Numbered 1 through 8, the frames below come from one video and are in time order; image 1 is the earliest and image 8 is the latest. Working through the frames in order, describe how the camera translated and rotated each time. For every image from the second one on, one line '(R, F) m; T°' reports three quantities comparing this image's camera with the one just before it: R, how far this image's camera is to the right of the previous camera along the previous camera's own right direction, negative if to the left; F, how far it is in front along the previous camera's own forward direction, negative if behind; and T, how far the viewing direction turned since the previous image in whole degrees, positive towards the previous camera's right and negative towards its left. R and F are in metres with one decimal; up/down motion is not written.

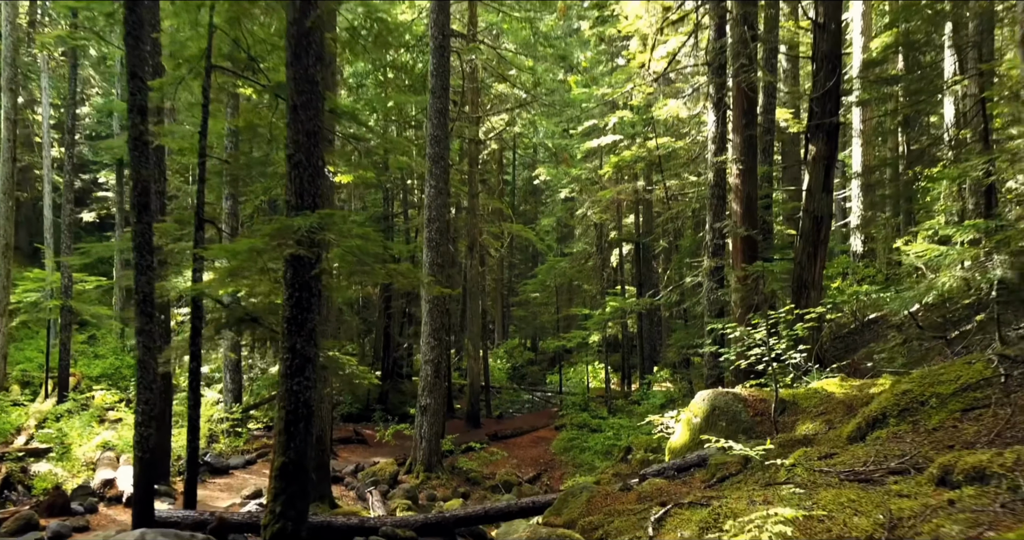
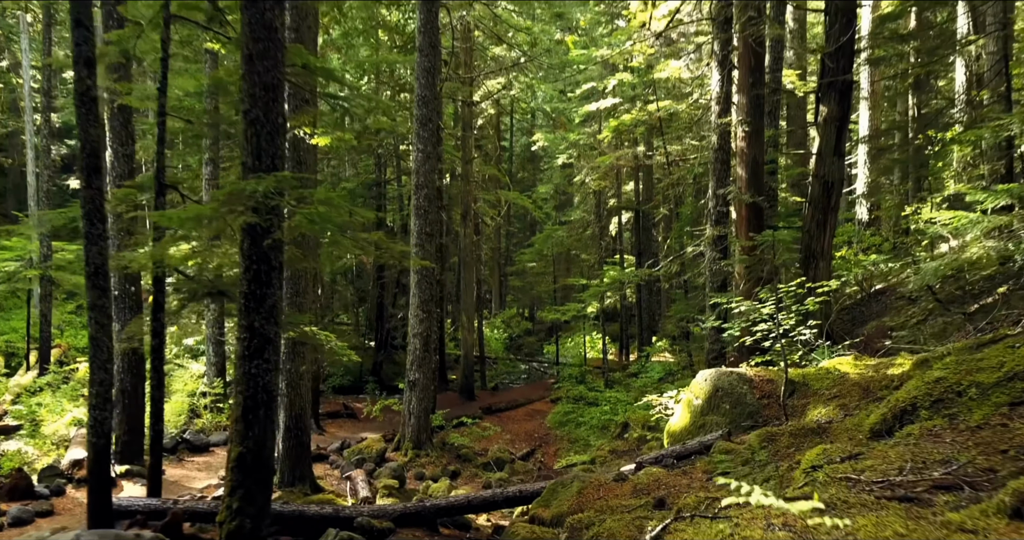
(+0.1, +0.5) m; 0°
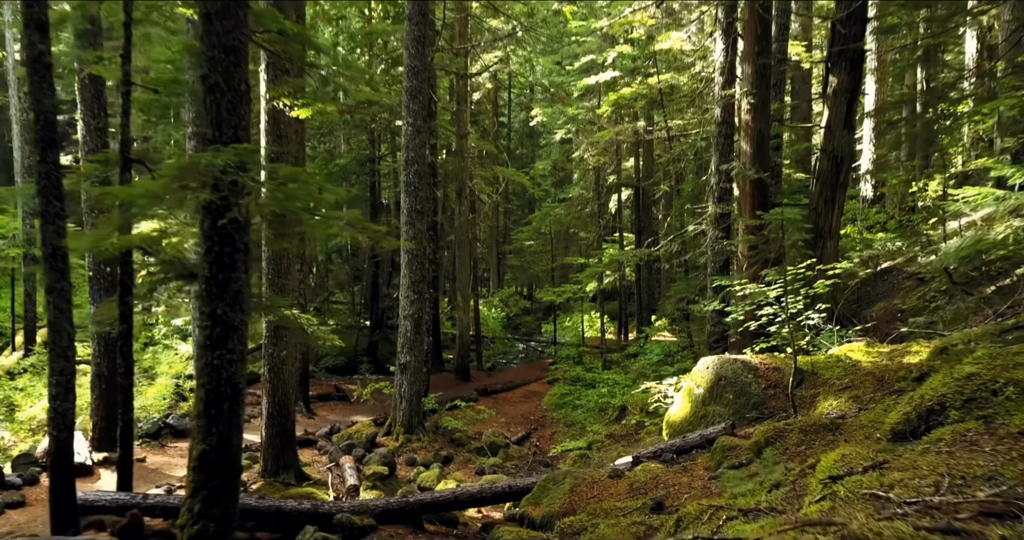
(+0.1, +0.4) m; 0°
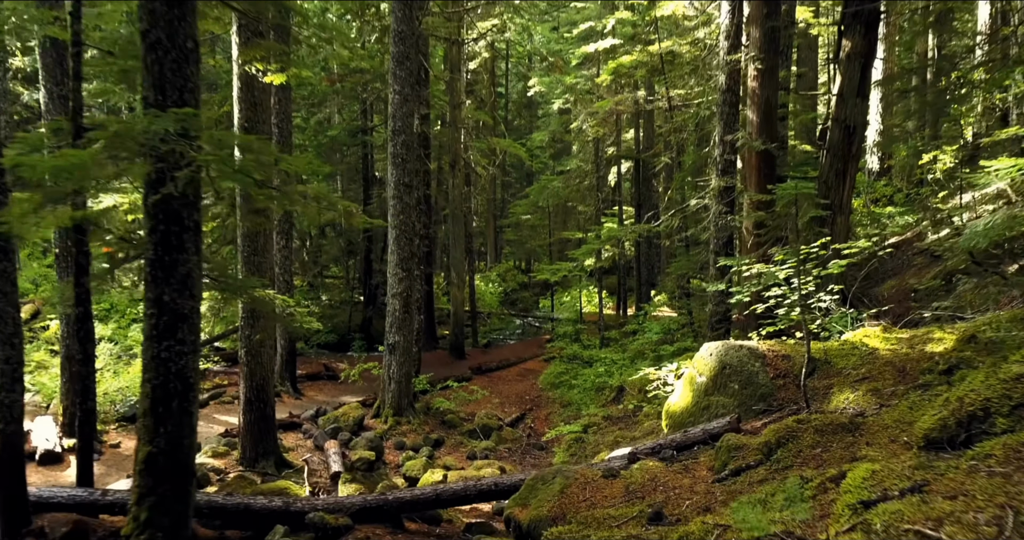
(+0.1, +0.5) m; 0°
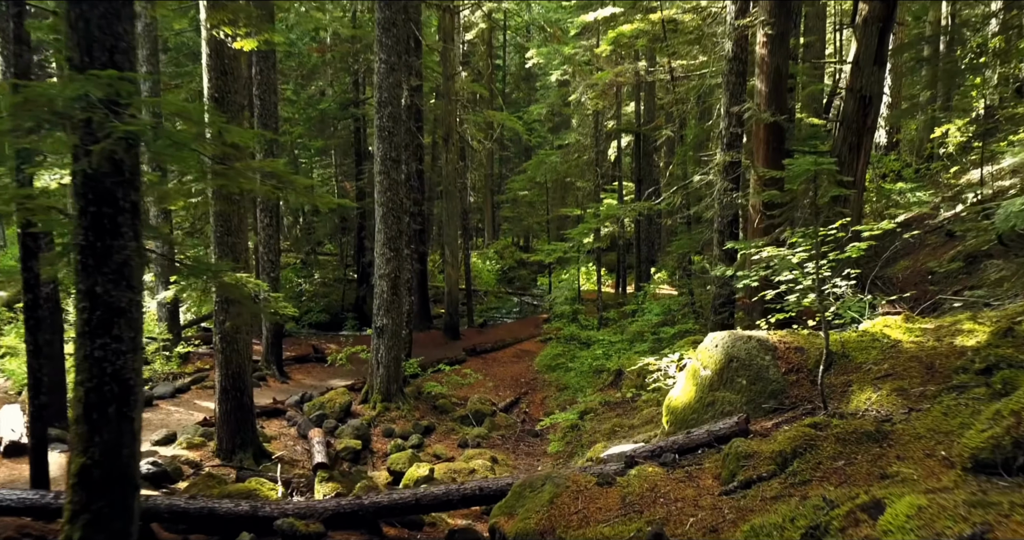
(+0.1, +0.5) m; 0°
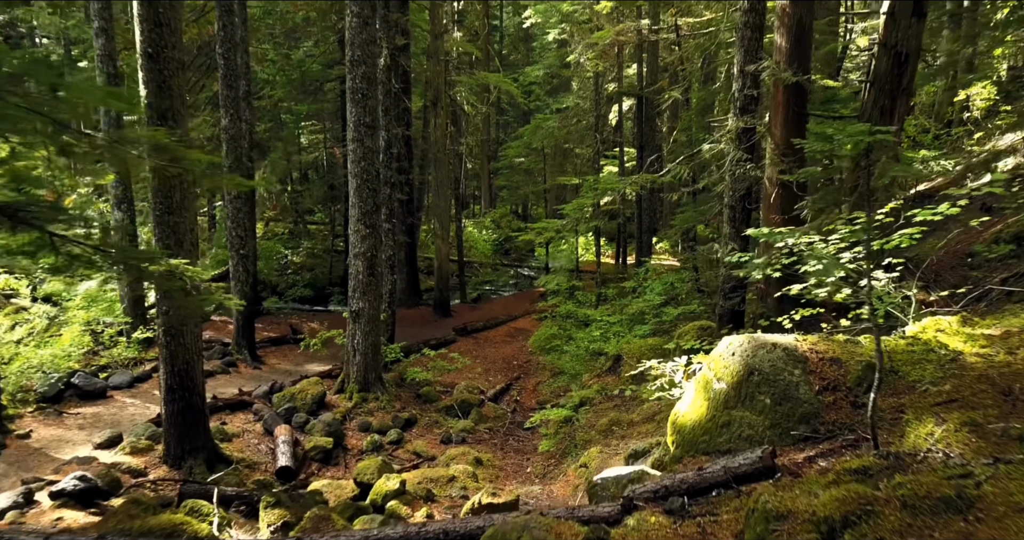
(+0.1, +0.9) m; 0°
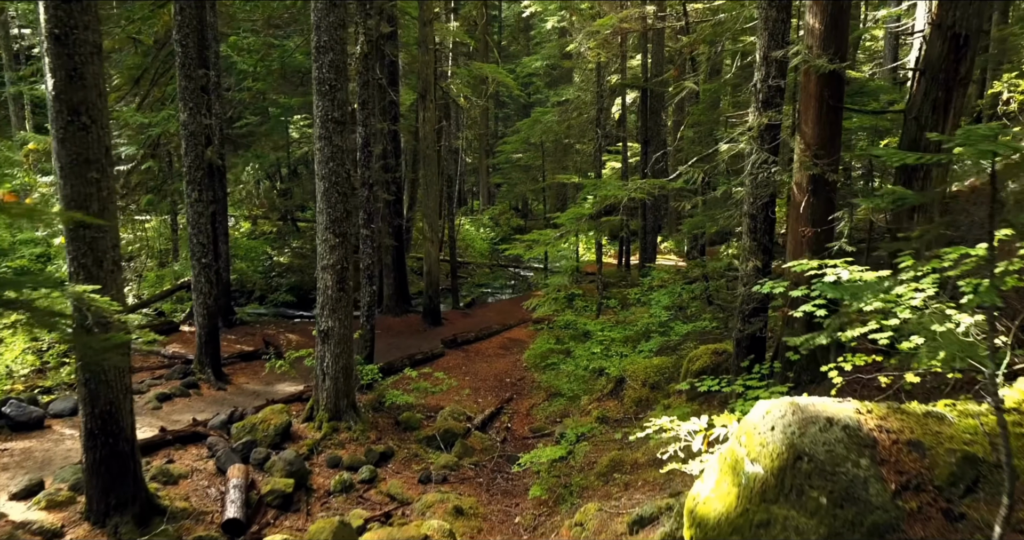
(+0.1, +1.0) m; 0°
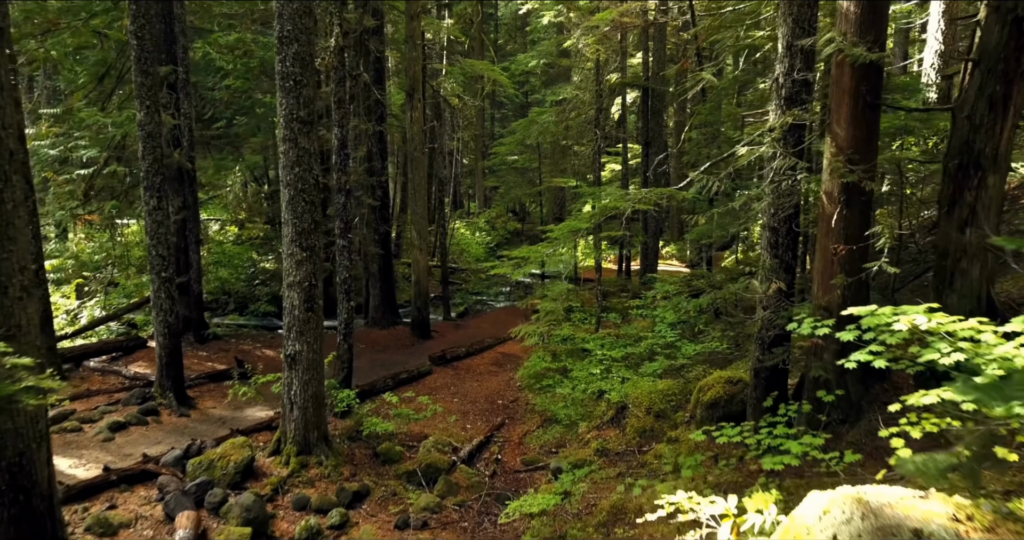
(+0.1, +0.8) m; 0°
